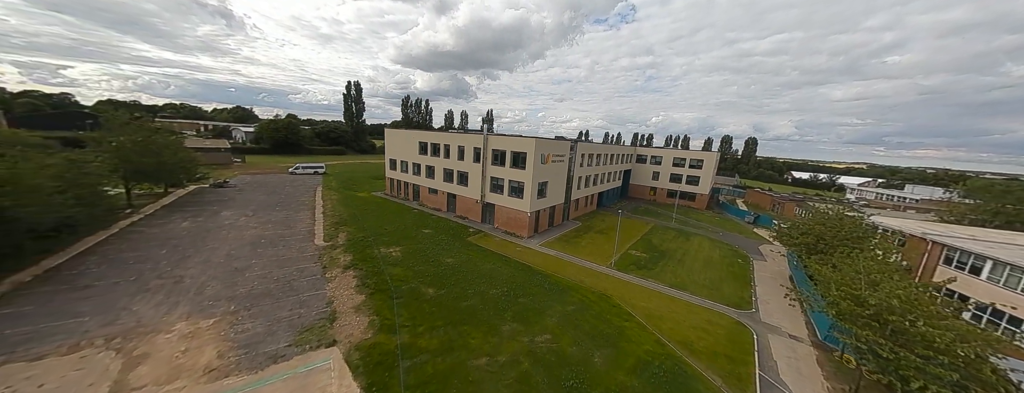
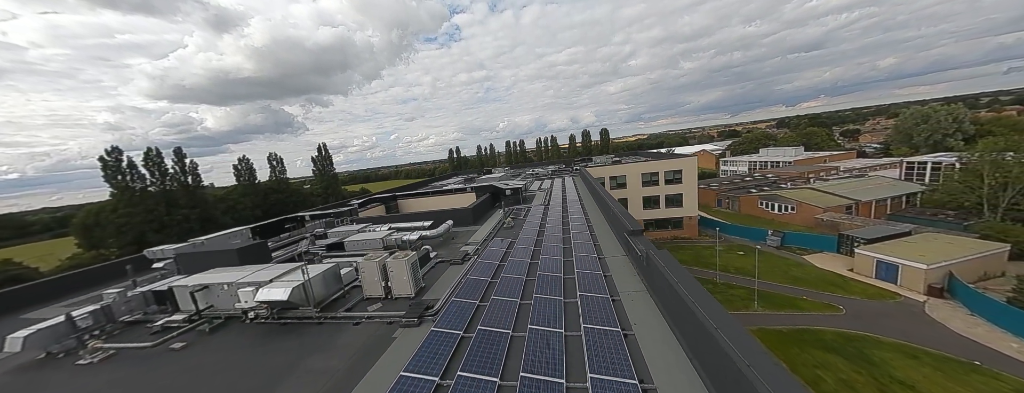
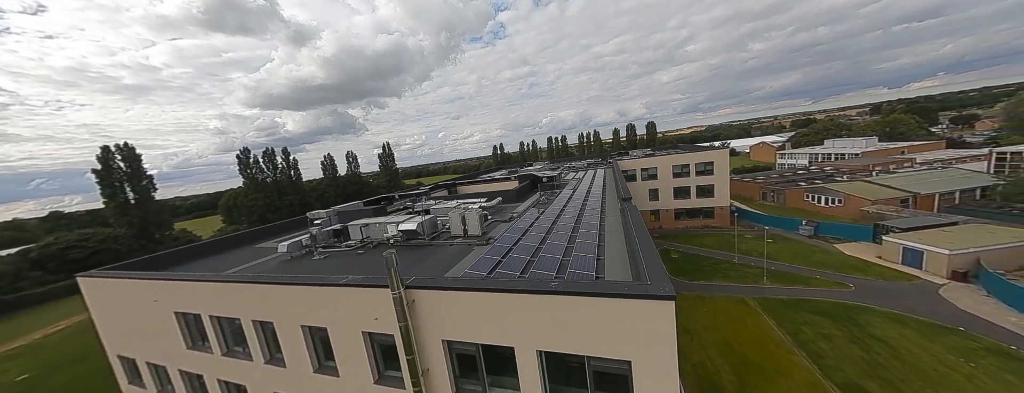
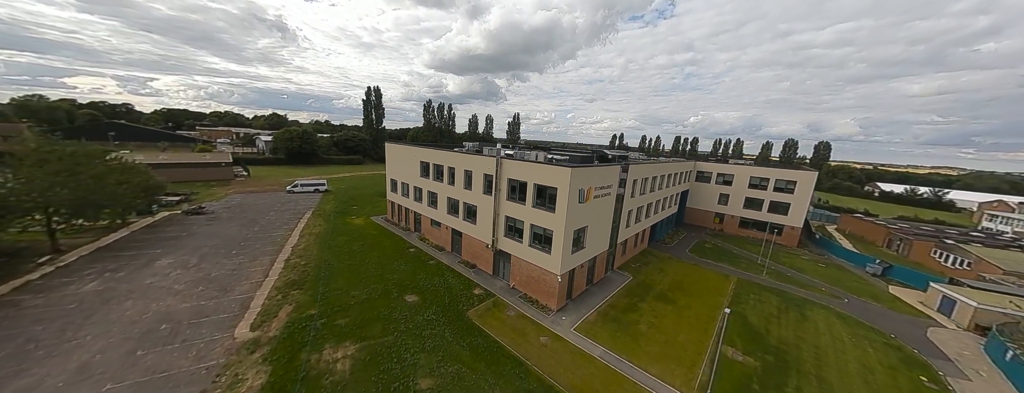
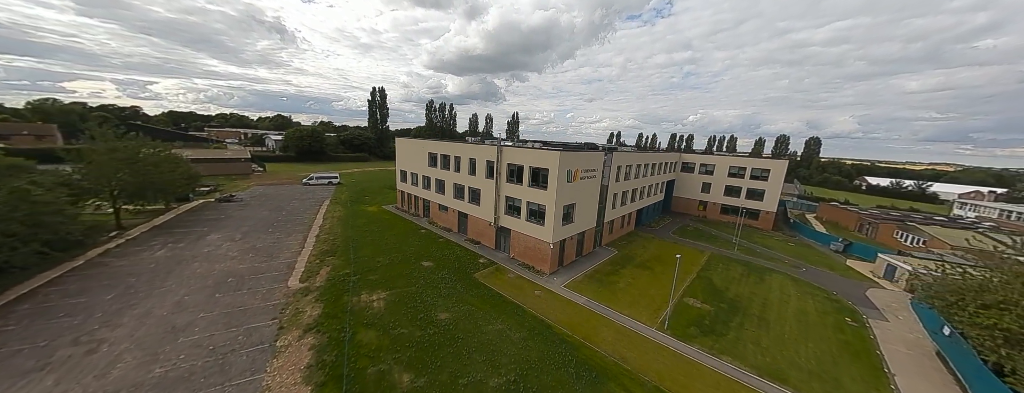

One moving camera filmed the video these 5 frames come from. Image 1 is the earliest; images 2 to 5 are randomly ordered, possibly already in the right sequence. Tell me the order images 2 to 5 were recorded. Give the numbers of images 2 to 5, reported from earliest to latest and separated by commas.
5, 4, 3, 2
